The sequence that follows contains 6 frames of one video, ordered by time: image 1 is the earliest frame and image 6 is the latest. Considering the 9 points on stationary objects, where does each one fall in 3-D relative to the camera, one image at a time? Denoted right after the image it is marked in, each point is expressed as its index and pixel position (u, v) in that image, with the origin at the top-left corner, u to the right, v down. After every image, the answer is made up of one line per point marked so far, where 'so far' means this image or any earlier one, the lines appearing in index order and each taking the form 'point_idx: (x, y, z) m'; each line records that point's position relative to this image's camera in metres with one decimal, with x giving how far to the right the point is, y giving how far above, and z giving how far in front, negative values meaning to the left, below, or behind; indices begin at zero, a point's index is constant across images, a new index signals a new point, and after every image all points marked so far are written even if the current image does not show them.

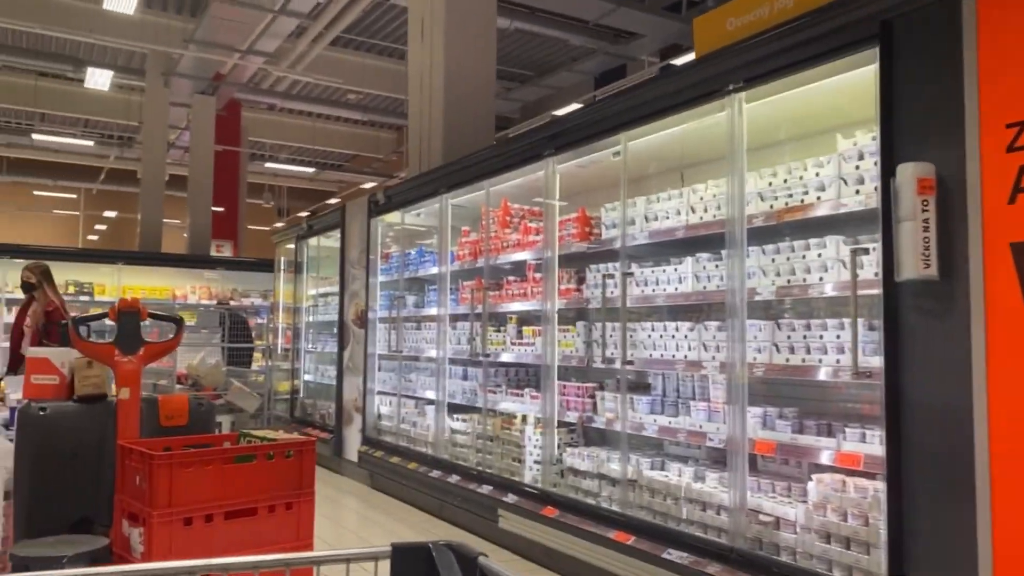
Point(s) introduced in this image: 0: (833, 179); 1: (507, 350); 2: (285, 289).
0: (+1.1, +0.4, +2.9) m
1: (0.0, -0.4, +4.6) m
2: (-2.3, 0.0, +8.2) m
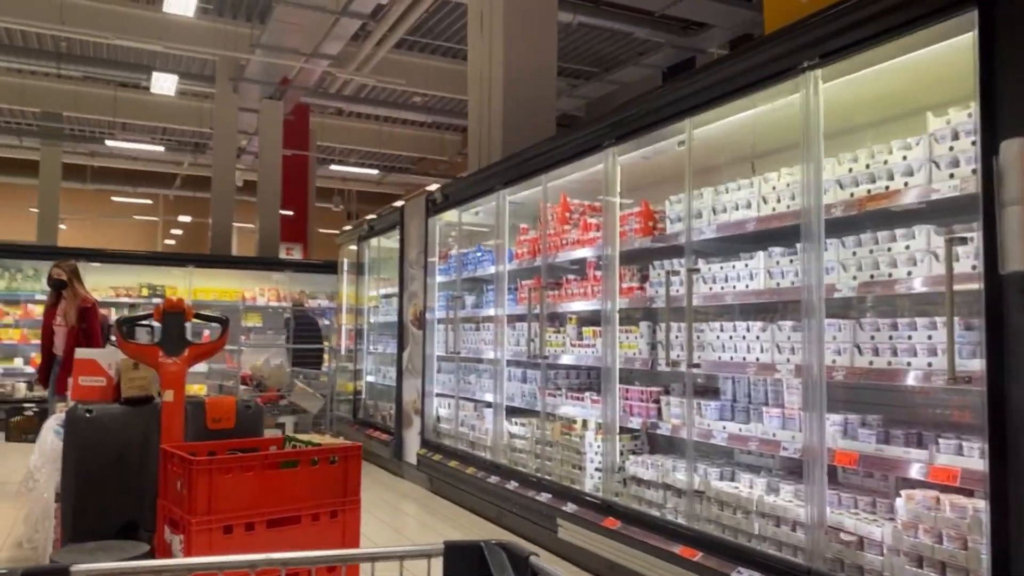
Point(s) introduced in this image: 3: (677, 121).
0: (+1.3, +0.4, +2.6) m
1: (+0.3, -0.4, +4.4) m
2: (-1.7, 0.0, +8.2) m
3: (+0.7, +0.7, +3.3) m
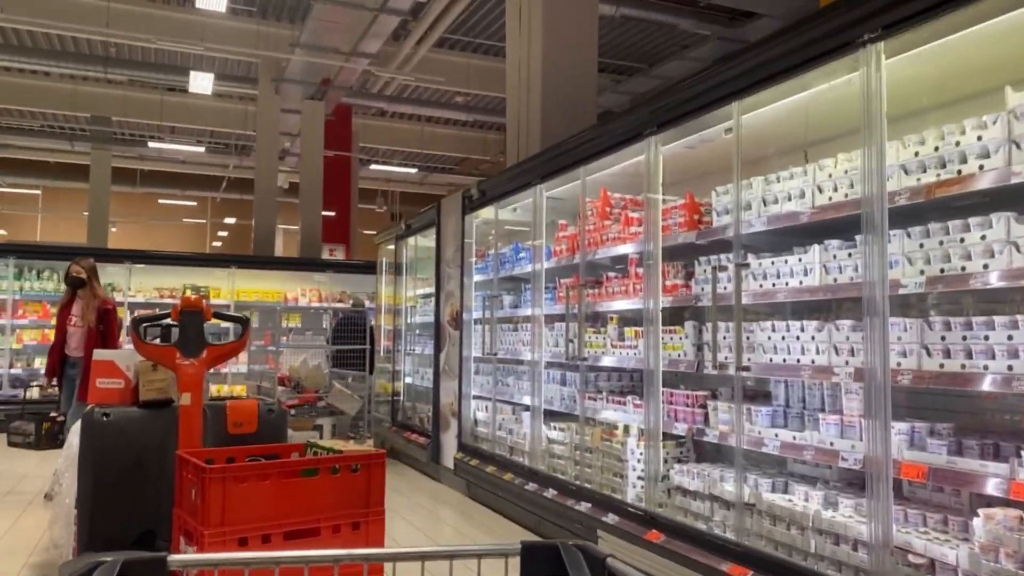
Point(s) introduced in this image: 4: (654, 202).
0: (+1.4, +0.4, +2.3) m
1: (+0.5, -0.3, +4.2) m
2: (-1.3, 0.0, +8.1) m
3: (+0.8, +0.7, +3.1) m
4: (+0.7, +0.4, +3.7) m
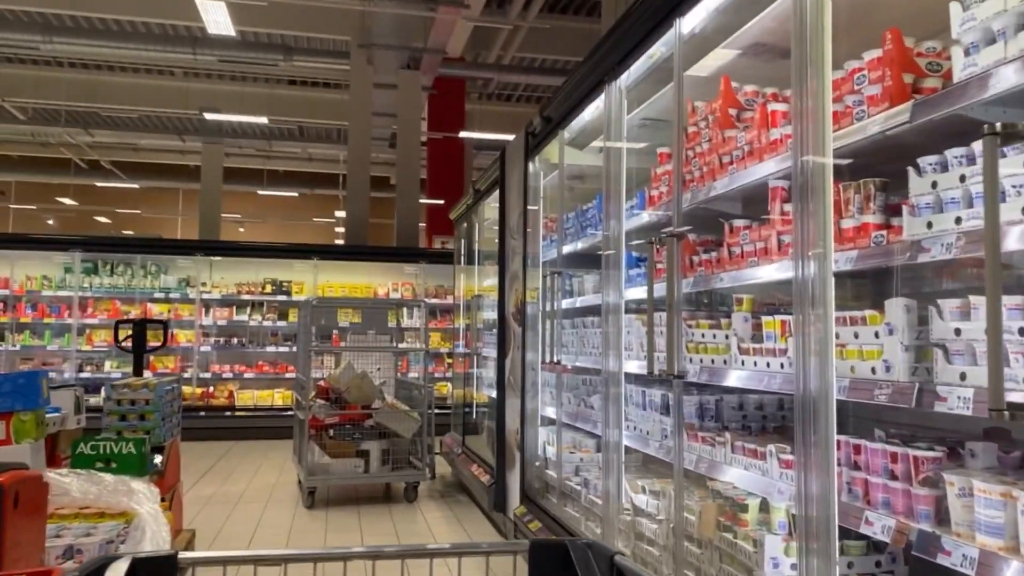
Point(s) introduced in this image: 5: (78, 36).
0: (+1.2, +0.6, +0.3) m
1: (+0.6, -0.2, +2.4) m
2: (-0.4, +0.1, +6.5) m
3: (+0.7, +0.8, +1.2) m
4: (+0.7, +0.5, +1.9) m
5: (-5.4, +3.2, +10.0) m
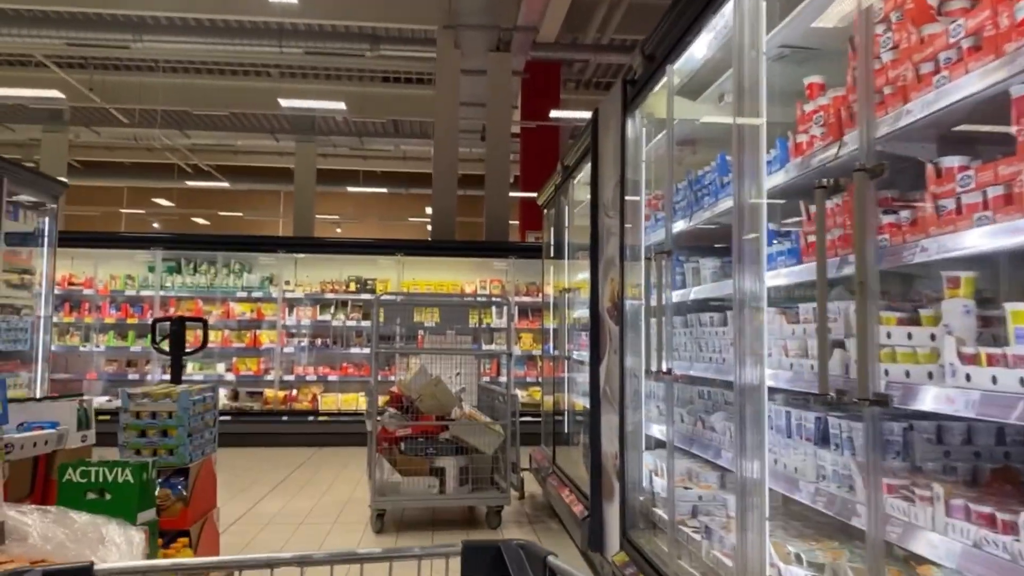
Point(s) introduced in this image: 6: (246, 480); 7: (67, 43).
0: (+1.1, +0.6, -0.6) m
1: (+0.8, -0.2, +1.5) m
2: (+0.3, +0.1, +5.8) m
3: (+0.8, +0.9, +0.4) m
4: (+0.8, +0.6, +1.0) m
5: (-4.3, +3.2, +9.9) m
6: (-2.1, -1.5, +6.3) m
7: (-5.7, +3.1, +10.3) m
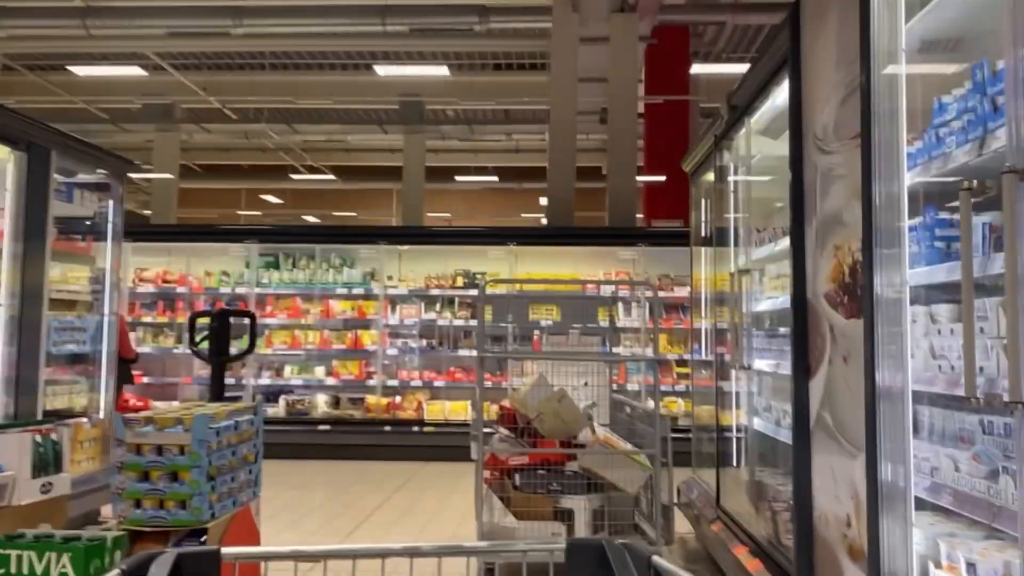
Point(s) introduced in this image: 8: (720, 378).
0: (+1.0, +0.7, -1.8) m
1: (+1.0, -0.1, +0.3) m
2: (+1.1, +0.2, +4.6) m
3: (+0.8, +1.0, -0.8) m
4: (+0.9, +0.7, -0.2) m
5: (-2.9, +3.2, +9.3) m
6: (-1.2, -1.5, +5.5) m
7: (-4.3, +3.2, +9.9) m
8: (+1.1, -0.5, +4.2) m
